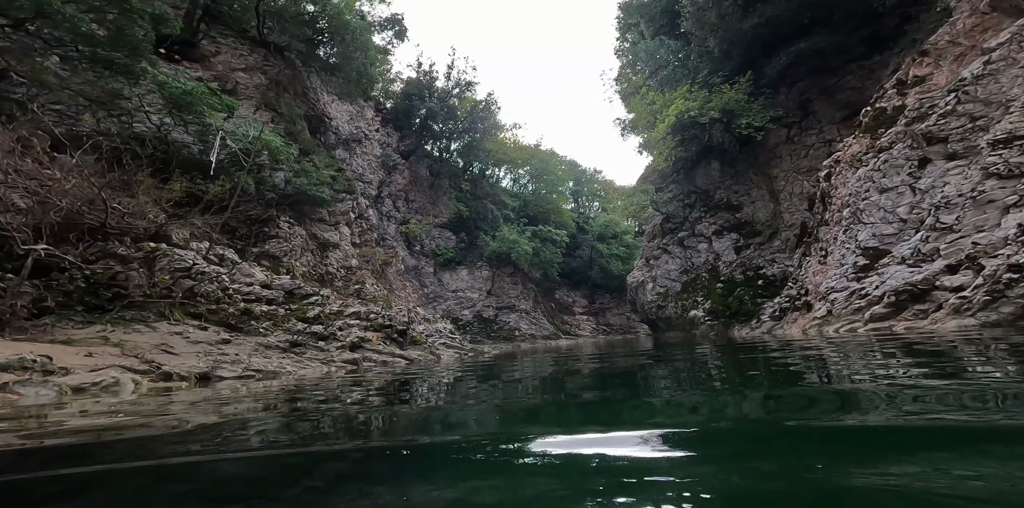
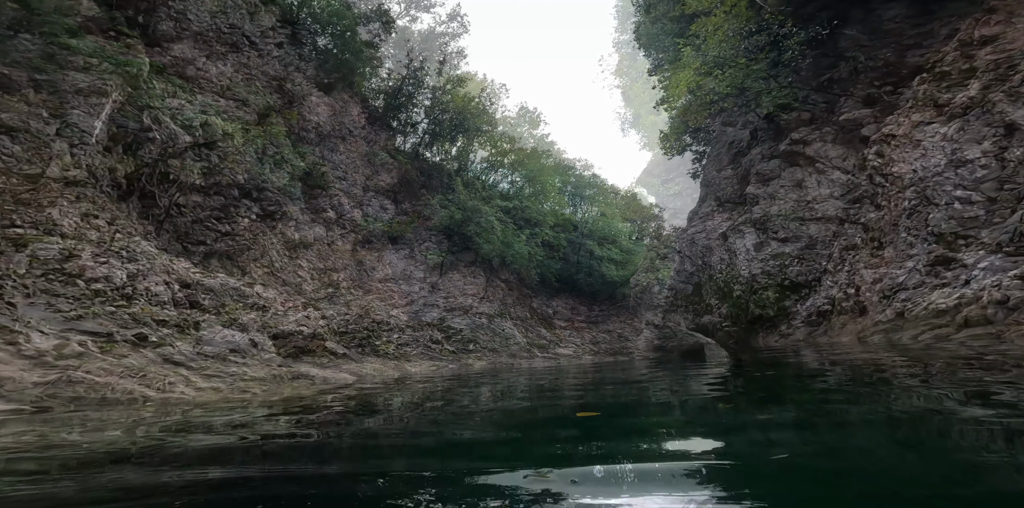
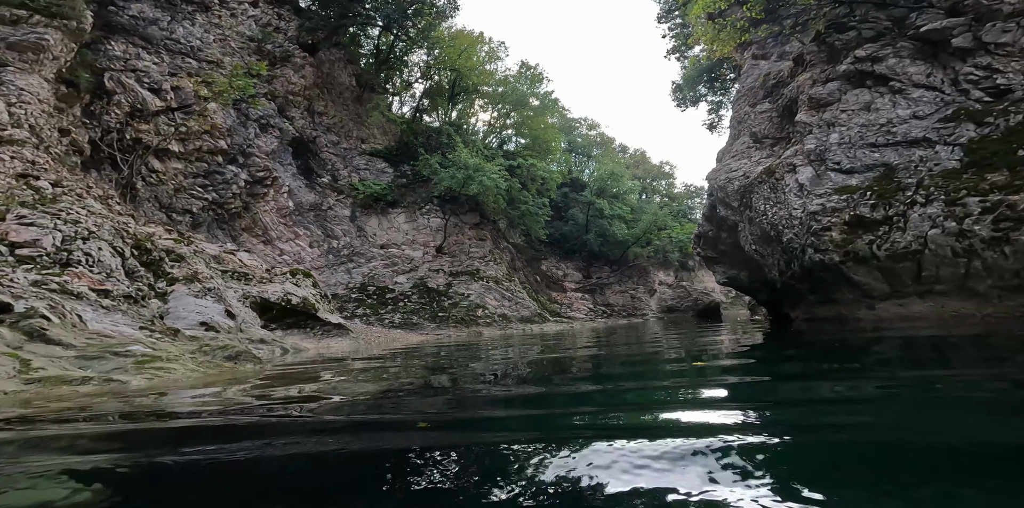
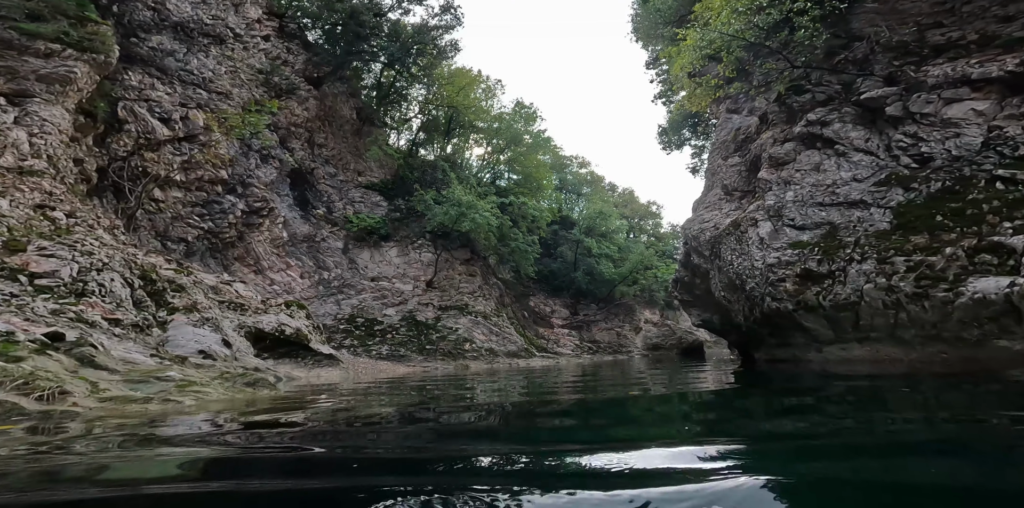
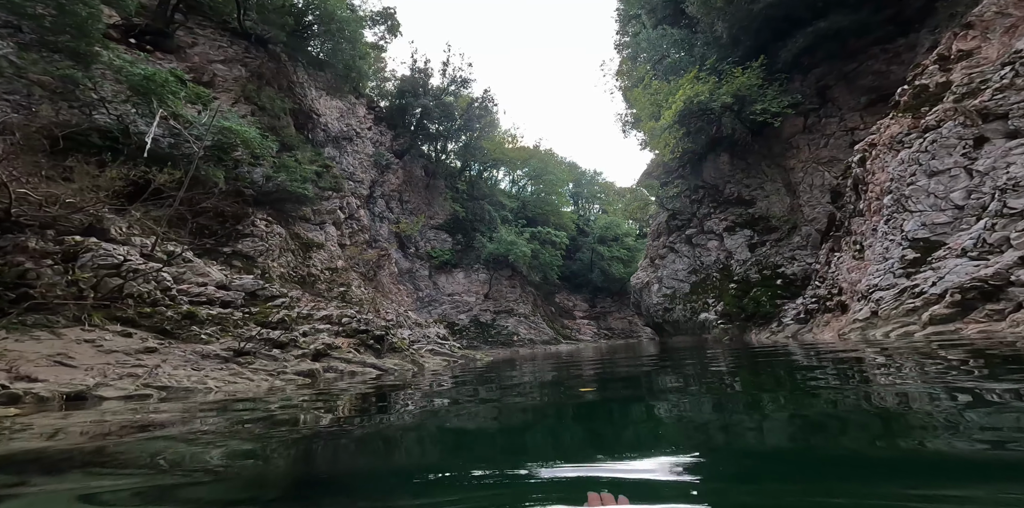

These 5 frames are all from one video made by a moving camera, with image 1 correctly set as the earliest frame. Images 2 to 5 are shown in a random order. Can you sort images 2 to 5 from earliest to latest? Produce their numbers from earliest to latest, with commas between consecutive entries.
5, 2, 4, 3
